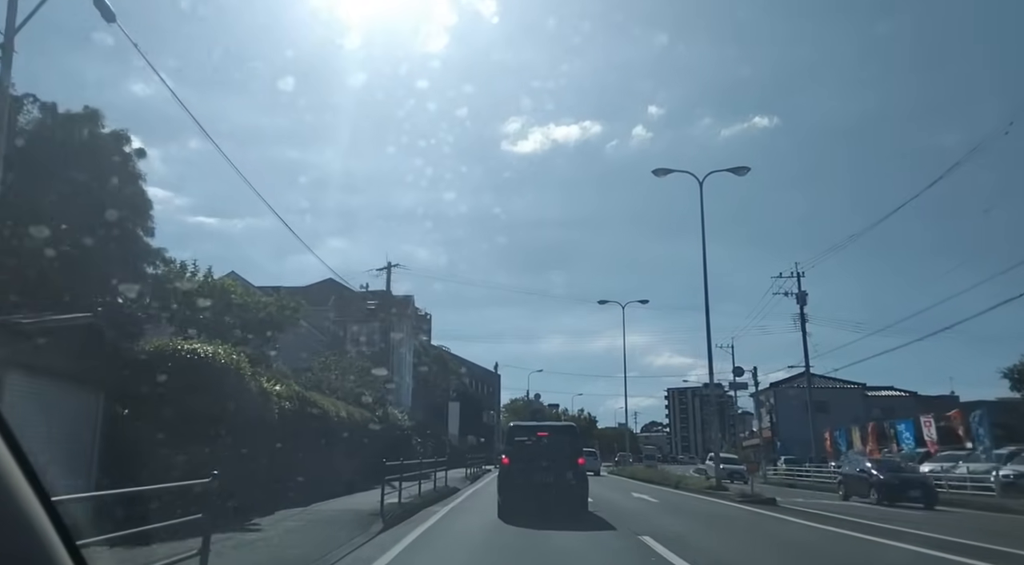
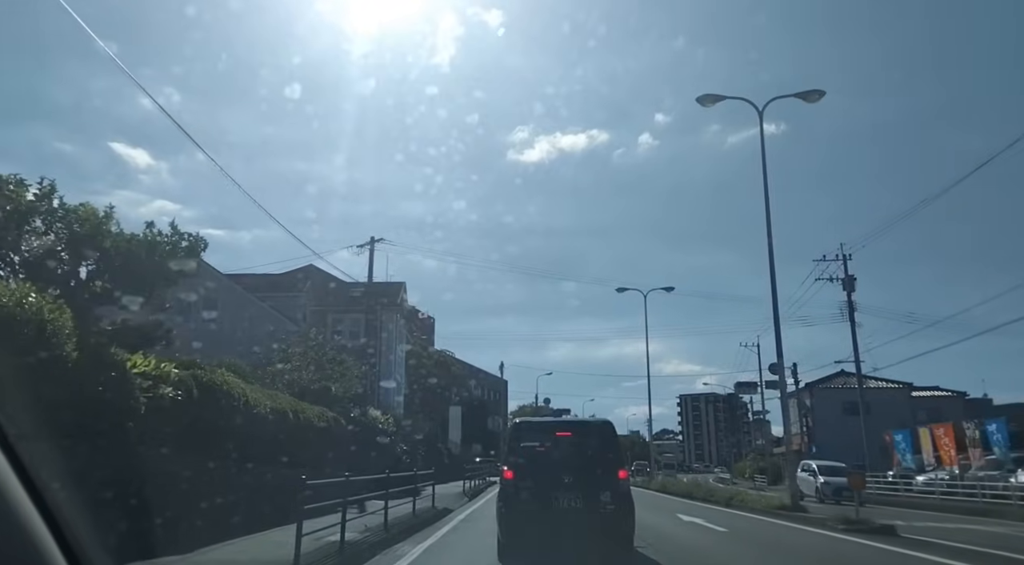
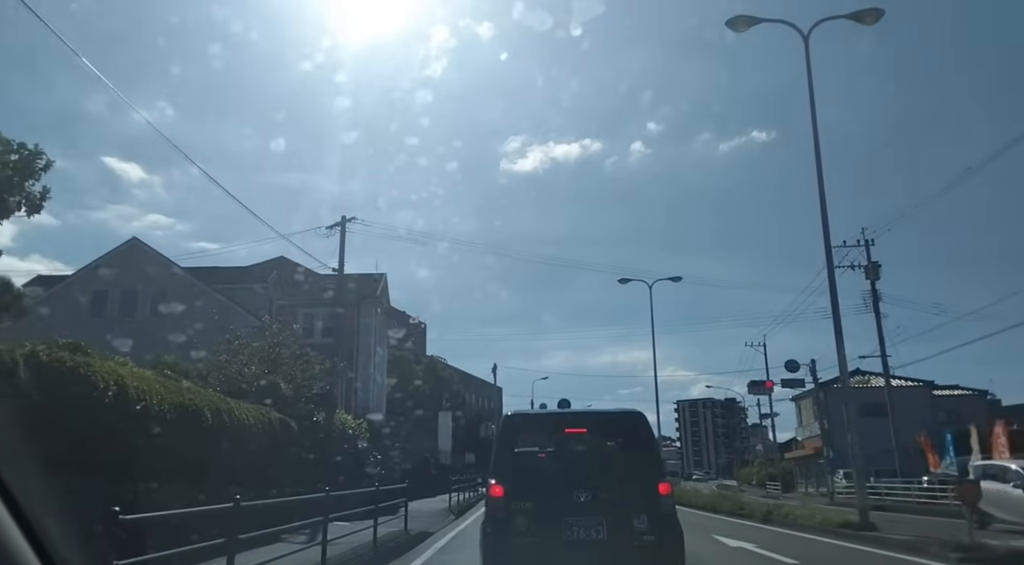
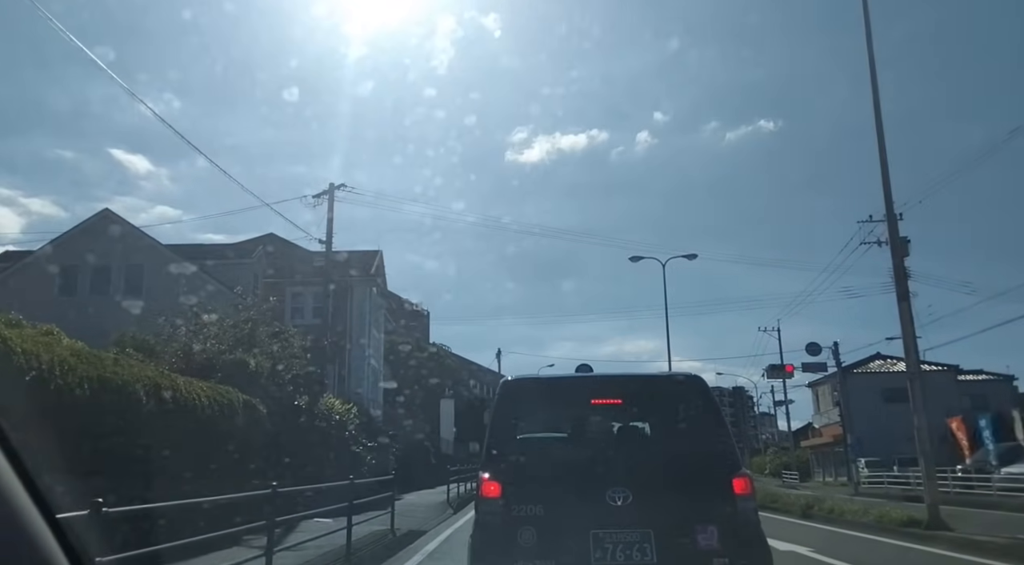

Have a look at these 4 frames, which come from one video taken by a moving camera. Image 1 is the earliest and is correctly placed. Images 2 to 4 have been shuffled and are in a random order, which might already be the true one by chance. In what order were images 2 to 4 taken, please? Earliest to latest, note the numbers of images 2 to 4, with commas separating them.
2, 3, 4
